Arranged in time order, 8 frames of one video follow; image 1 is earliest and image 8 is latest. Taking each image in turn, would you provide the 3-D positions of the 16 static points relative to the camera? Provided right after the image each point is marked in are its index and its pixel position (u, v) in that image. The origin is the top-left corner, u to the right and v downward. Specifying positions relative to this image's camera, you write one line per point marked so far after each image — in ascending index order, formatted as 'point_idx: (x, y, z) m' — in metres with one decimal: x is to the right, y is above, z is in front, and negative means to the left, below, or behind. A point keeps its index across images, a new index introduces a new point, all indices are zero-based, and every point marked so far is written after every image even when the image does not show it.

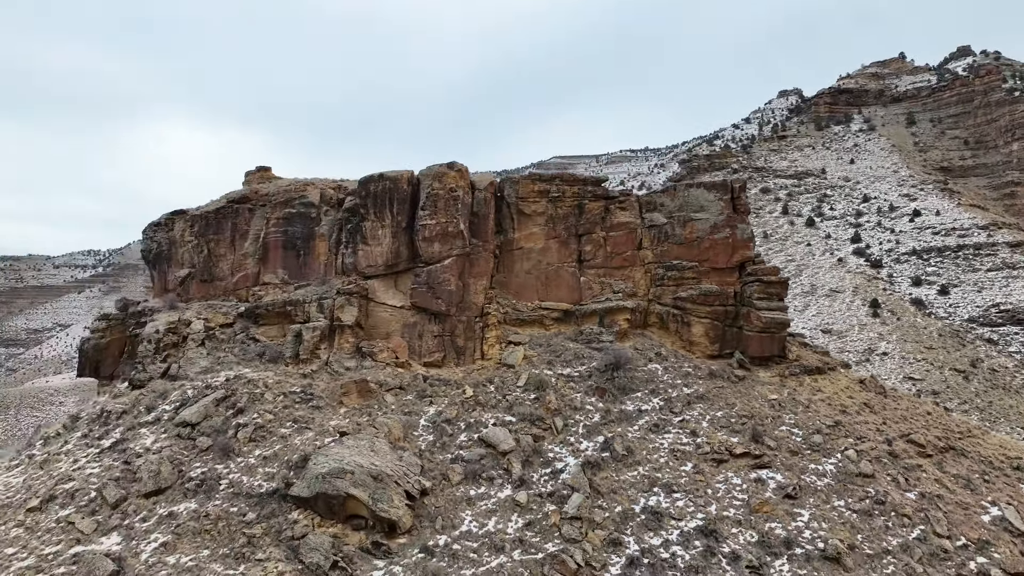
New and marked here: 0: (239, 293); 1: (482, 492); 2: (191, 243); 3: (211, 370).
0: (-3.7, -0.1, +11.4) m
1: (-0.3, -2.1, +8.6) m
2: (-4.5, +0.6, +12.0) m
3: (-3.7, -1.0, +10.4) m
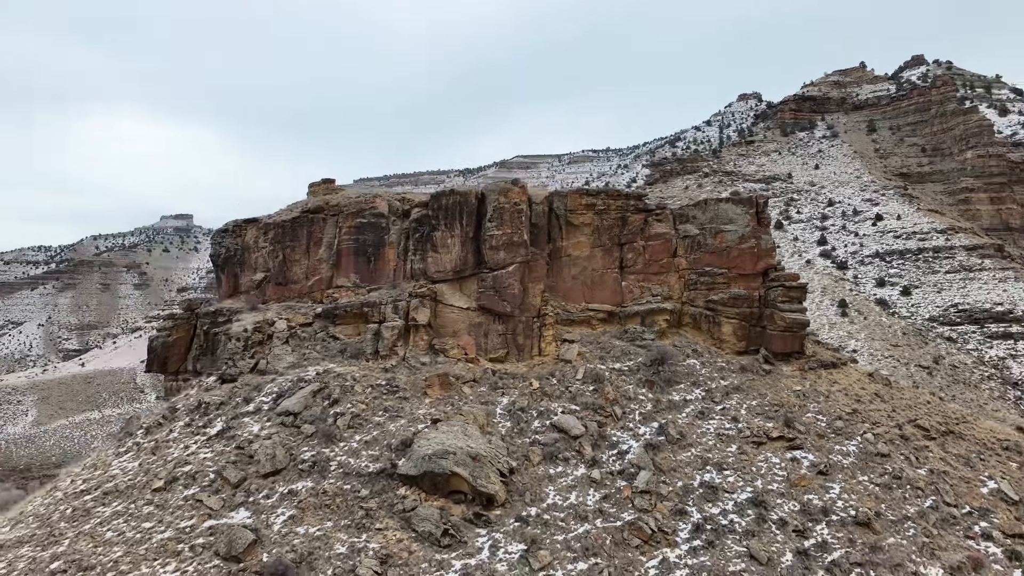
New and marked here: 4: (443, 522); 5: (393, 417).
0: (-3.0, -0.1, +12.5) m
1: (+0.6, -2.1, +9.9) m
2: (-3.8, +0.6, +13.1) m
3: (-2.9, -1.1, +11.5) m
4: (-0.7, -2.5, +9.1) m
5: (-1.5, -1.6, +10.4) m
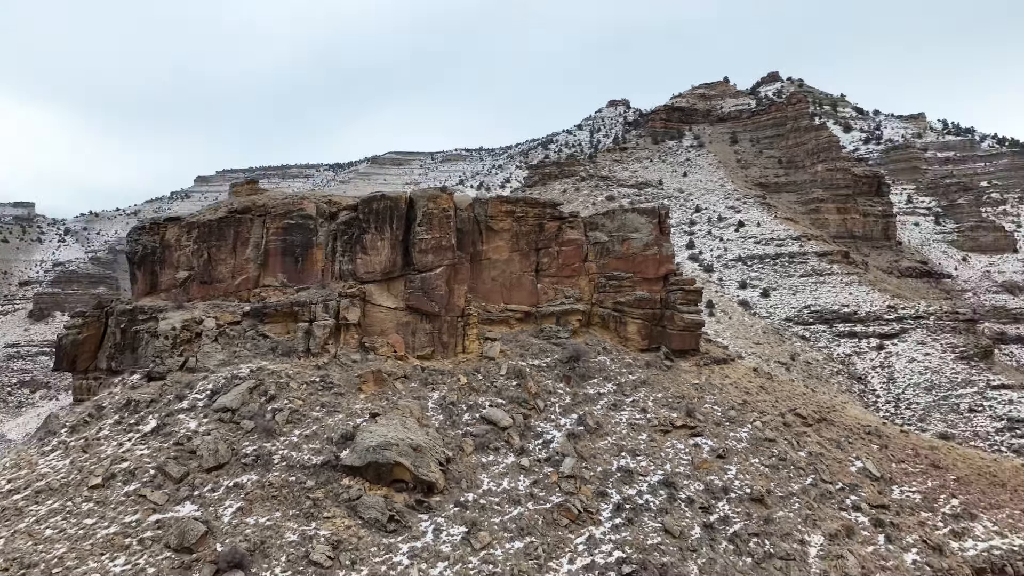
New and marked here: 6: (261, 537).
0: (-4.1, -0.1, +12.7) m
1: (-0.2, -2.2, +10.7) m
2: (-5.1, +0.6, +13.1) m
3: (-3.9, -1.0, +11.7) m
4: (-1.4, -2.5, +9.7) m
5: (-2.4, -1.6, +10.9) m
6: (-2.7, -2.7, +9.1) m
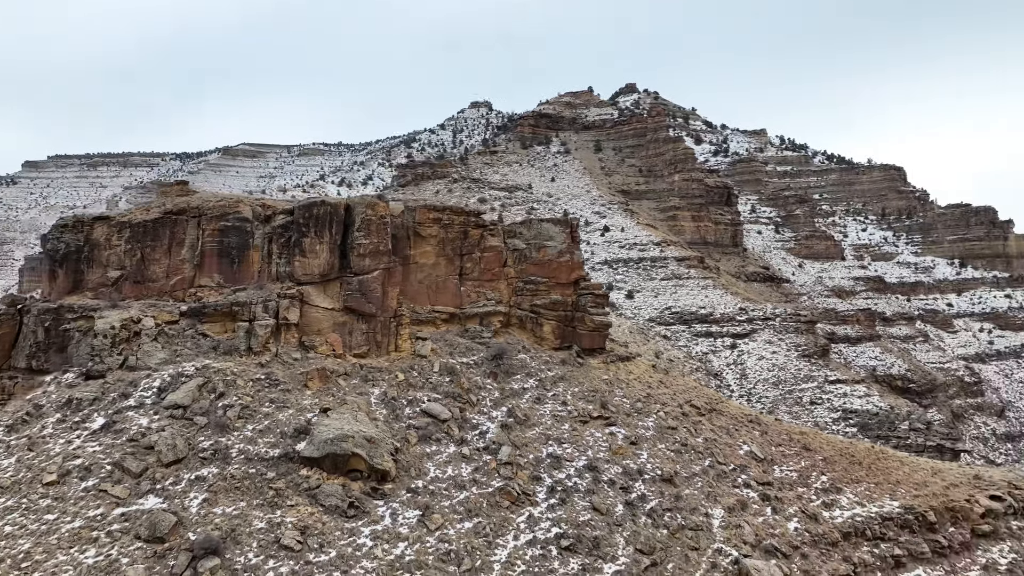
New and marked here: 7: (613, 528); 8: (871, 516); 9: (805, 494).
0: (-5.2, -0.1, +12.9) m
1: (-1.1, -2.2, +11.6) m
2: (-6.2, +0.6, +13.2) m
3: (-4.8, -1.0, +12.0) m
4: (-2.0, -2.6, +10.4) m
5: (-3.2, -1.6, +11.5) m
6: (-3.2, -2.7, +9.6) m
7: (+1.3, -3.2, +11.1) m
8: (+5.6, -3.5, +13.0) m
9: (+4.6, -3.2, +13.3) m
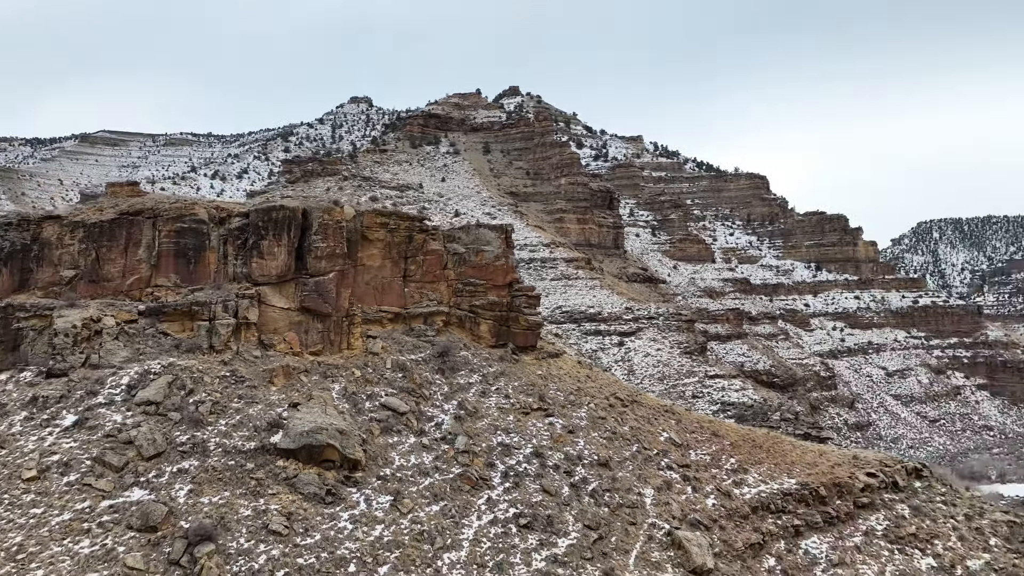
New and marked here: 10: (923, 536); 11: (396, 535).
0: (-5.9, -0.1, +13.1) m
1: (-1.7, -2.2, +12.5) m
2: (-7.0, +0.7, +13.3) m
3: (-5.5, -1.0, +12.3) m
4: (-2.5, -2.6, +11.1) m
5: (-3.8, -1.6, +12.0) m
6: (-3.6, -2.7, +10.2) m
7: (+0.7, -3.2, +12.3) m
8: (+4.6, -3.6, +14.9) m
9: (+3.7, -3.3, +14.9) m
10: (+7.6, -4.6, +15.5) m
11: (-1.5, -3.2, +10.8) m
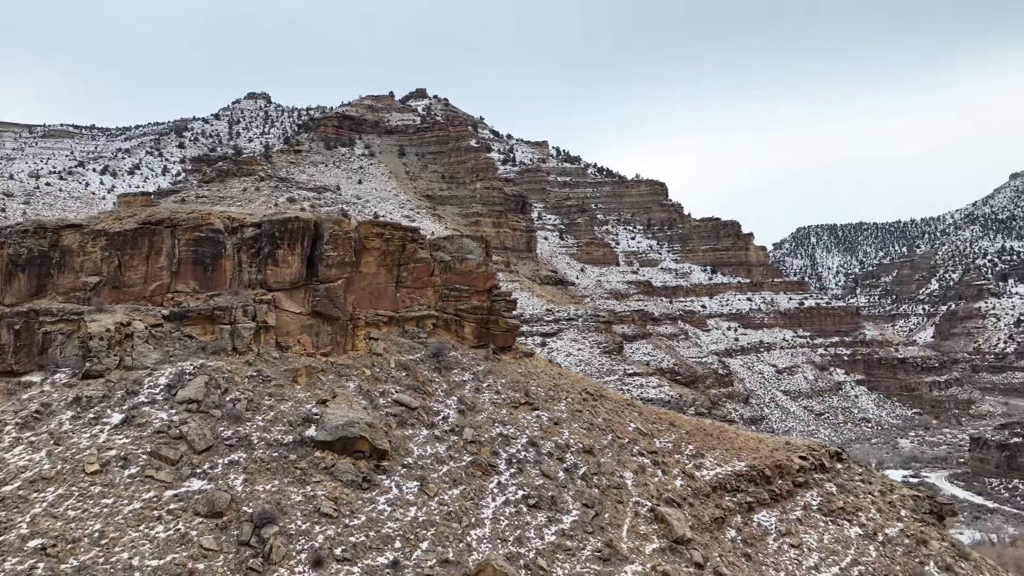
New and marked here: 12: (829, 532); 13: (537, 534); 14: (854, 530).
0: (-5.9, -0.2, +13.9) m
1: (-1.6, -2.4, +13.8) m
2: (-7.0, +0.6, +13.9) m
3: (-5.3, -1.1, +13.1) m
4: (-2.2, -2.7, +12.3) m
5: (-3.6, -1.7, +13.0) m
6: (-3.2, -2.8, +11.3) m
7: (+0.8, -3.3, +13.9) m
8: (+4.4, -3.7, +16.9) m
9: (+3.4, -3.4, +16.9) m
10: (+7.2, -4.7, +17.9) m
11: (-1.2, -3.3, +12.1) m
12: (+6.3, -4.8, +16.7) m
13: (+0.4, -3.7, +12.6) m
14: (+7.0, -4.9, +17.2) m
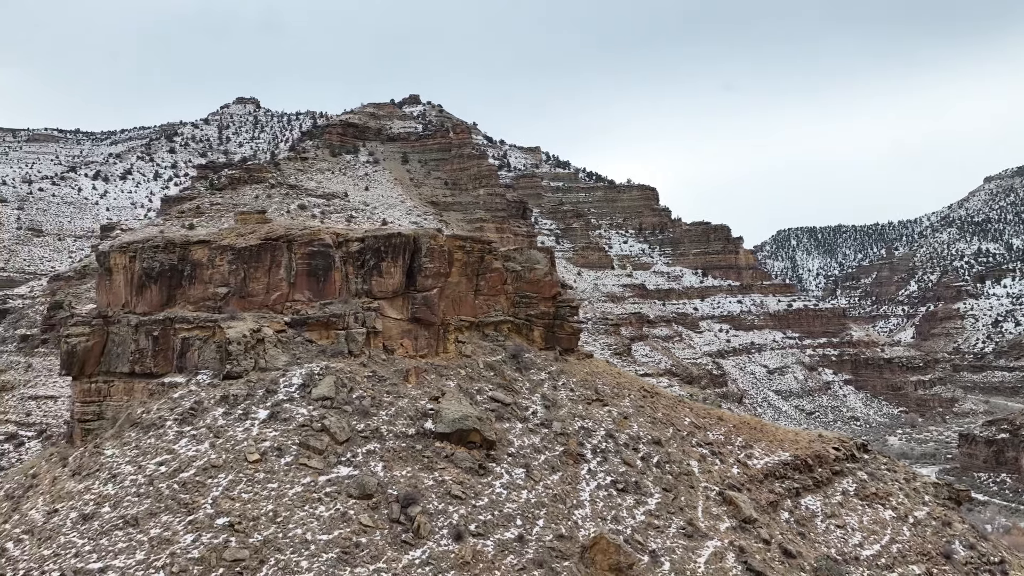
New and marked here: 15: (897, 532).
0: (-4.3, -0.4, +15.4) m
1: (0.0, -2.5, +15.4) m
2: (-5.4, +0.4, +15.4) m
3: (-3.7, -1.3, +14.6) m
4: (-0.6, -2.8, +13.9) m
5: (-2.0, -1.9, +14.6) m
6: (-1.5, -3.0, +12.8) m
7: (+2.4, -3.5, +15.6) m
8: (+5.9, -3.9, +18.7) m
9: (+4.9, -3.6, +18.6) m
10: (+8.7, -4.8, +19.8) m
11: (+0.4, -3.4, +13.7) m
12: (+7.8, -5.0, +18.5) m
13: (+2.0, -3.8, +14.3) m
14: (+8.5, -5.1, +19.0) m
15: (+8.4, -5.3, +18.2) m
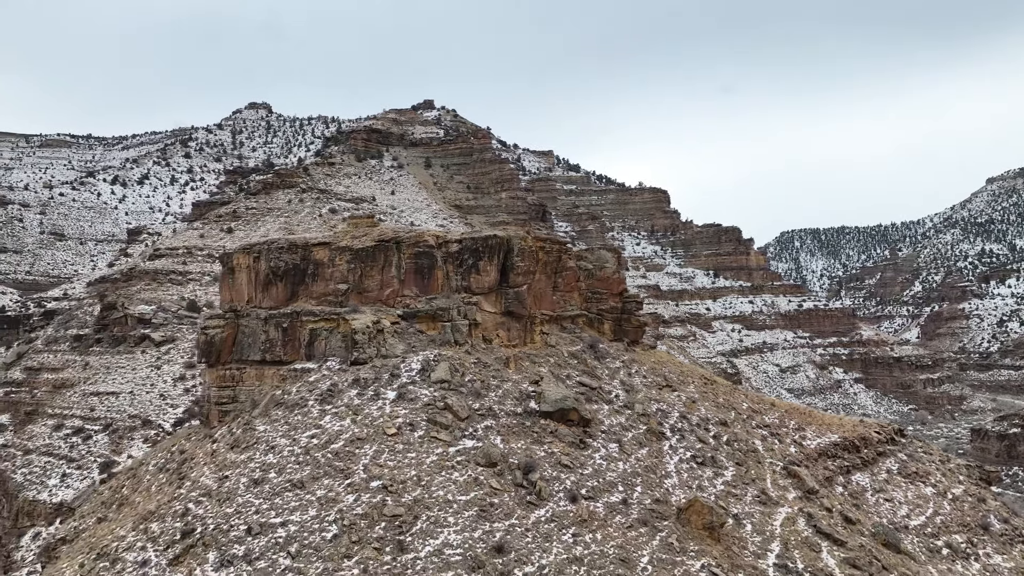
0: (-2.6, -0.3, +17.2) m
1: (+1.8, -2.4, +17.2) m
2: (-3.6, +0.5, +17.2) m
3: (-1.9, -1.2, +16.4) m
4: (+1.2, -2.8, +15.7) m
5: (-0.2, -1.8, +16.4) m
6: (+0.3, -2.9, +14.7) m
7: (+4.2, -3.4, +17.4) m
8: (+7.7, -3.8, +20.5) m
9: (+6.7, -3.5, +20.4) m
10: (+10.5, -4.7, +21.6) m
11: (+2.2, -3.3, +15.6) m
12: (+9.6, -4.9, +20.3) m
13: (+3.8, -3.7, +16.1) m
14: (+10.3, -5.0, +20.8) m
15: (+10.2, -5.2, +20.0) m
